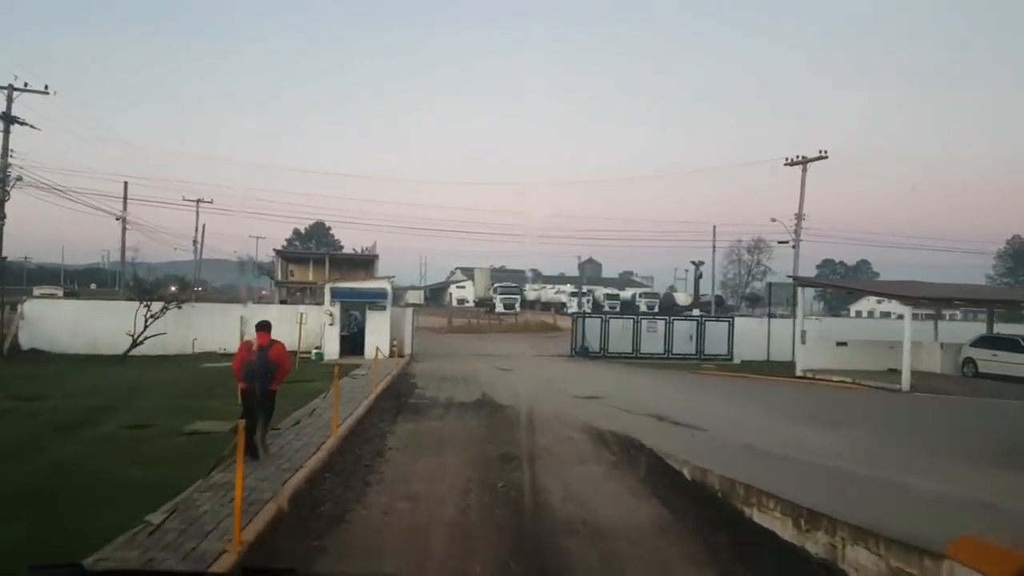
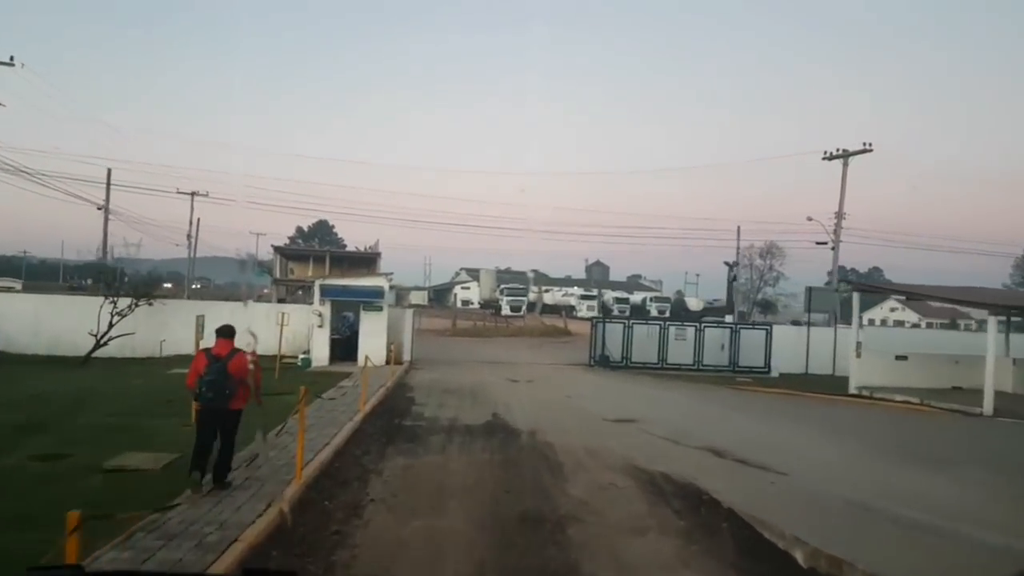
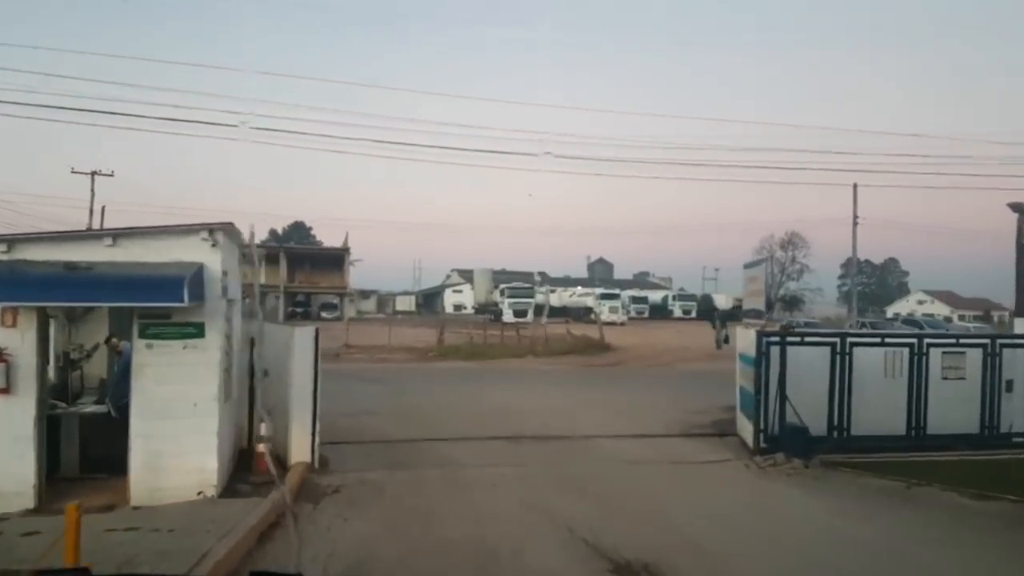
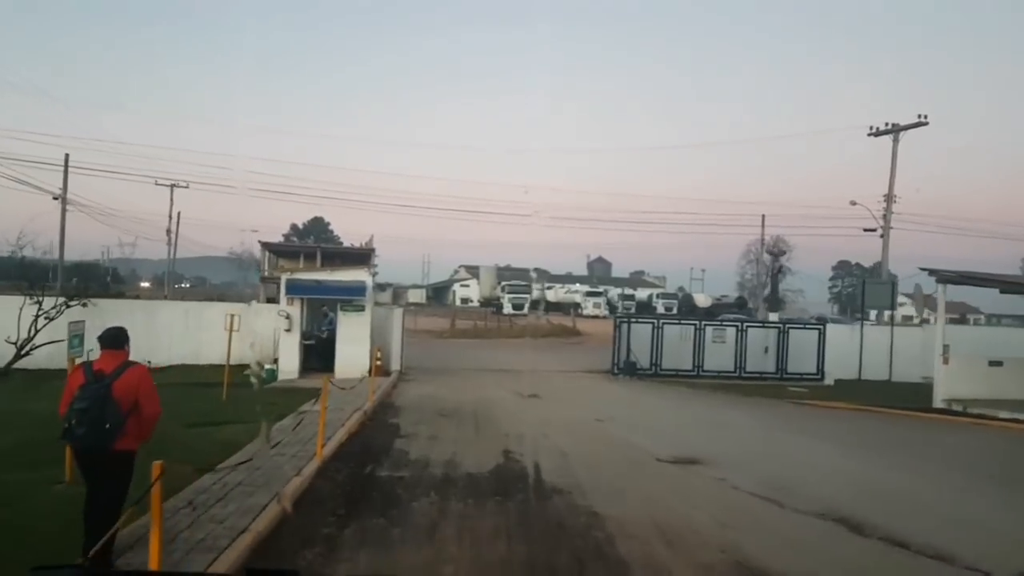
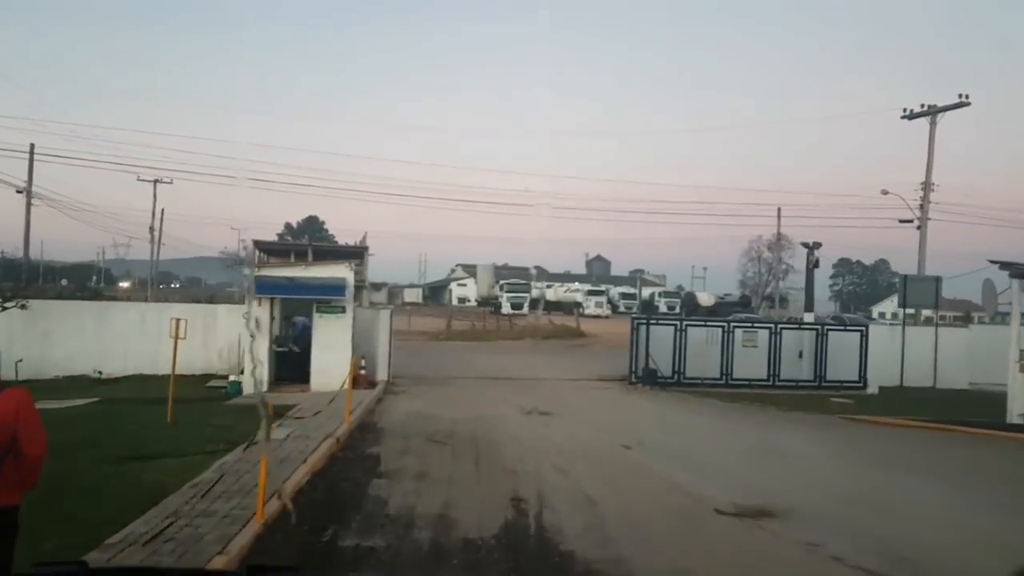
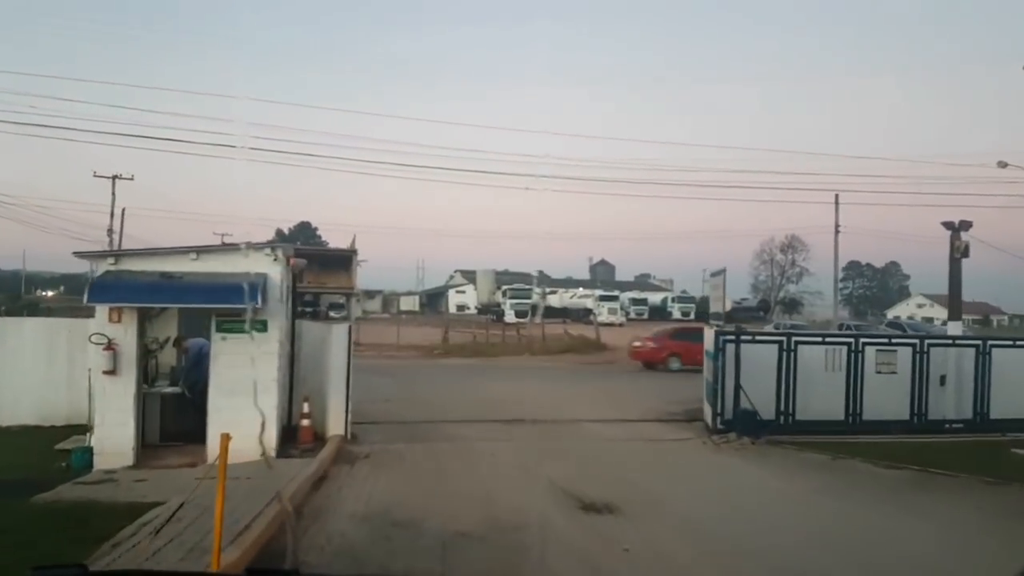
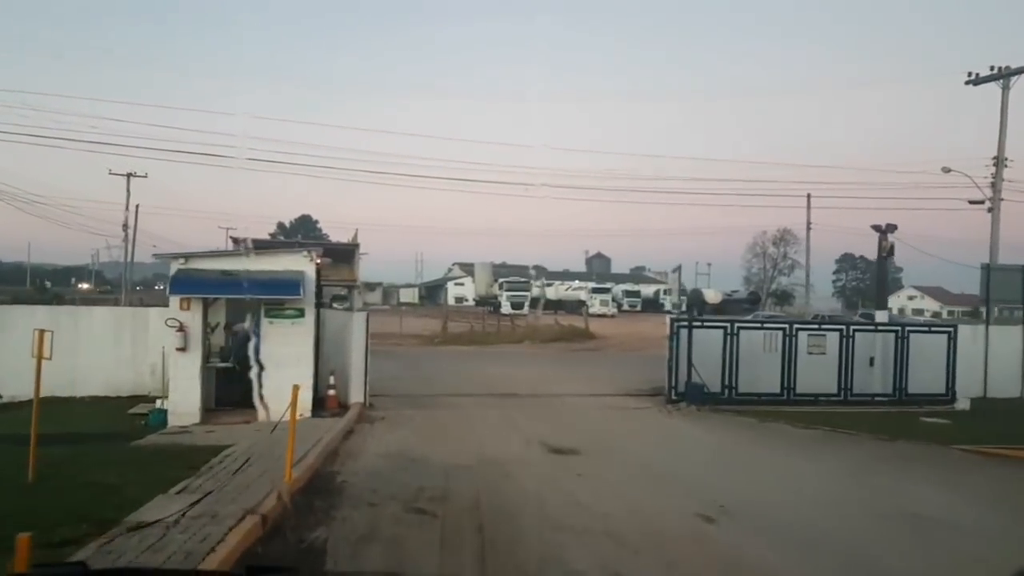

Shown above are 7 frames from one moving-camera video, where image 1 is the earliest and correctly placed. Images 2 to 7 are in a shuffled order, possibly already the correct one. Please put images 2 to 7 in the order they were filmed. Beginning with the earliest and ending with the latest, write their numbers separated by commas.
2, 4, 5, 7, 6, 3
